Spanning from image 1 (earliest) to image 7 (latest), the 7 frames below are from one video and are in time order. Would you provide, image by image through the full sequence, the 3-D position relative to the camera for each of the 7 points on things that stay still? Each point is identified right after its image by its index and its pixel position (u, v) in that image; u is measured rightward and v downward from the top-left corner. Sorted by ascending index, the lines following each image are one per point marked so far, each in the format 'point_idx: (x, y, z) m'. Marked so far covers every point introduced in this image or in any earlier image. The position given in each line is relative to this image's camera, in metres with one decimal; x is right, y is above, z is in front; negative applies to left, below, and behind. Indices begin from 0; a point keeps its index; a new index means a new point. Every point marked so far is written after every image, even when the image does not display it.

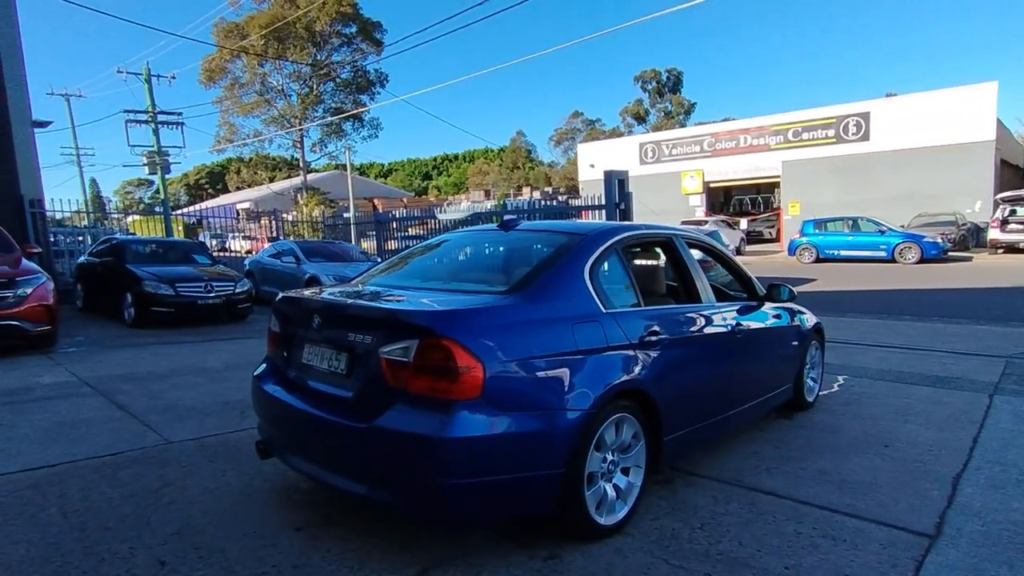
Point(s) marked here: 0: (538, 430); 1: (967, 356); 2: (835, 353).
0: (+0.1, -0.6, +2.7) m
1: (+6.0, -0.9, +7.8) m
2: (+4.5, -0.9, +8.2) m
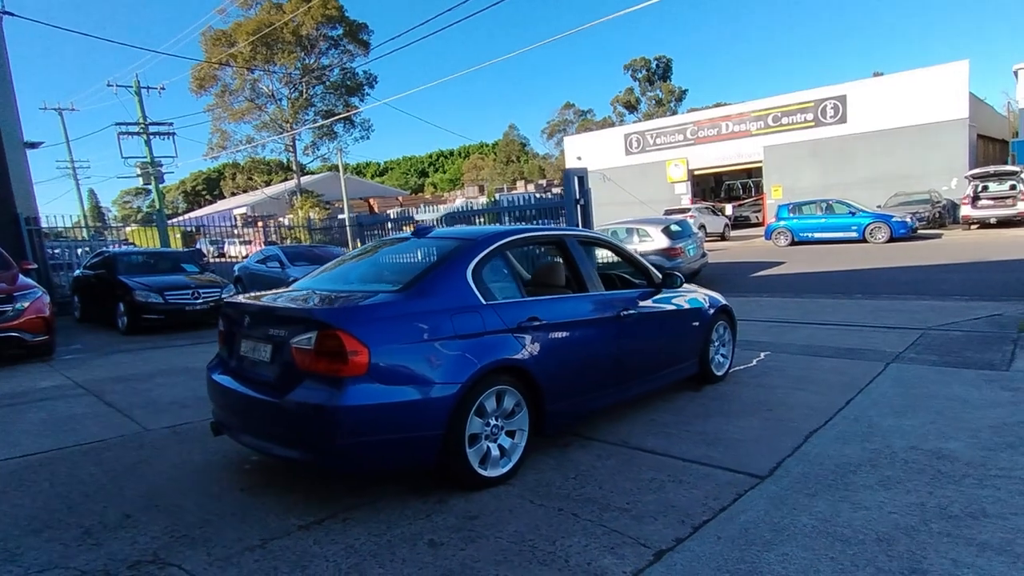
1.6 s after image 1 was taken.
0: (-0.5, -0.6, +3.4) m
1: (+5.4, -0.6, +8.4) m
2: (+3.9, -0.7, +8.8) m
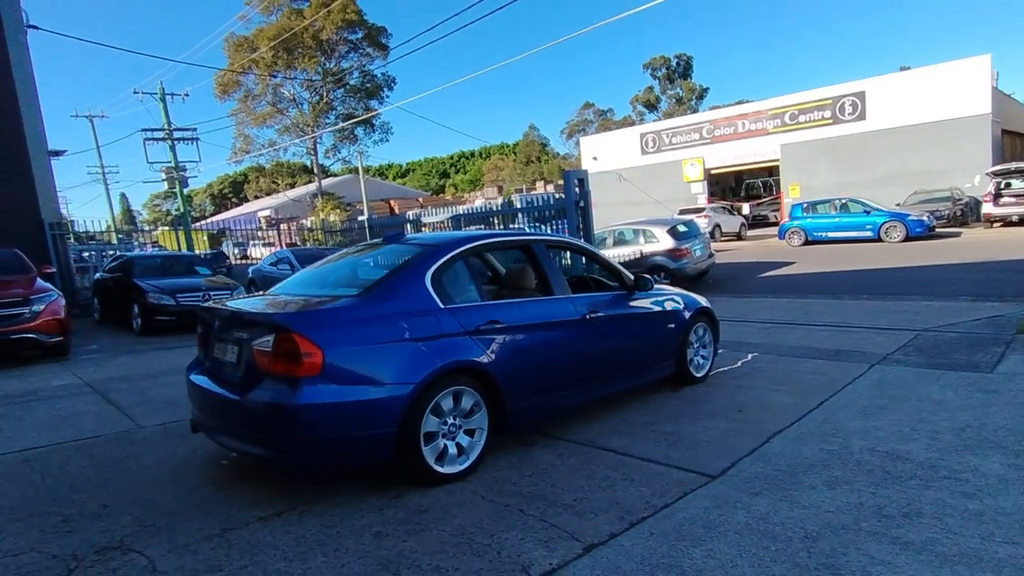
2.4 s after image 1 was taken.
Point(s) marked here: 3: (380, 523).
0: (-0.8, -0.7, +3.5) m
1: (+5.3, -0.6, +8.4) m
2: (+3.8, -0.7, +8.8) m
3: (-0.7, -1.3, +3.3) m
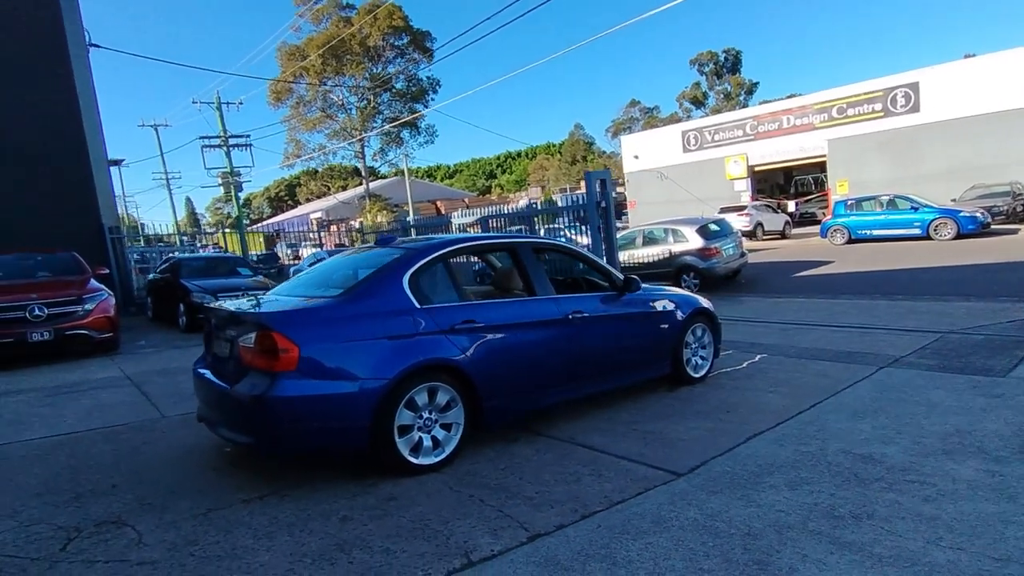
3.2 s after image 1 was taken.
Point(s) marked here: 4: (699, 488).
0: (-1.1, -0.7, +3.8) m
1: (+5.4, -0.6, +8.1) m
2: (+4.0, -0.7, +8.7) m
3: (-1.0, -1.3, +3.5) m
4: (+1.2, -1.3, +3.7) m
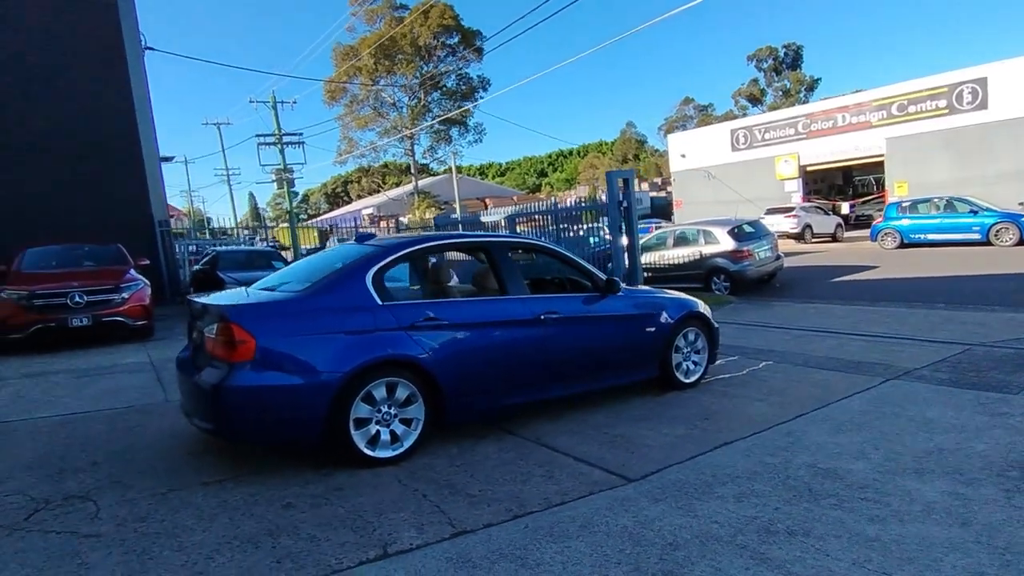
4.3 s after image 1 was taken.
0: (-1.4, -0.6, +3.9) m
1: (+5.5, -0.7, +7.7) m
2: (+4.0, -0.8, +8.4) m
3: (-1.4, -1.3, +3.7) m
4: (+0.8, -1.3, +3.6) m
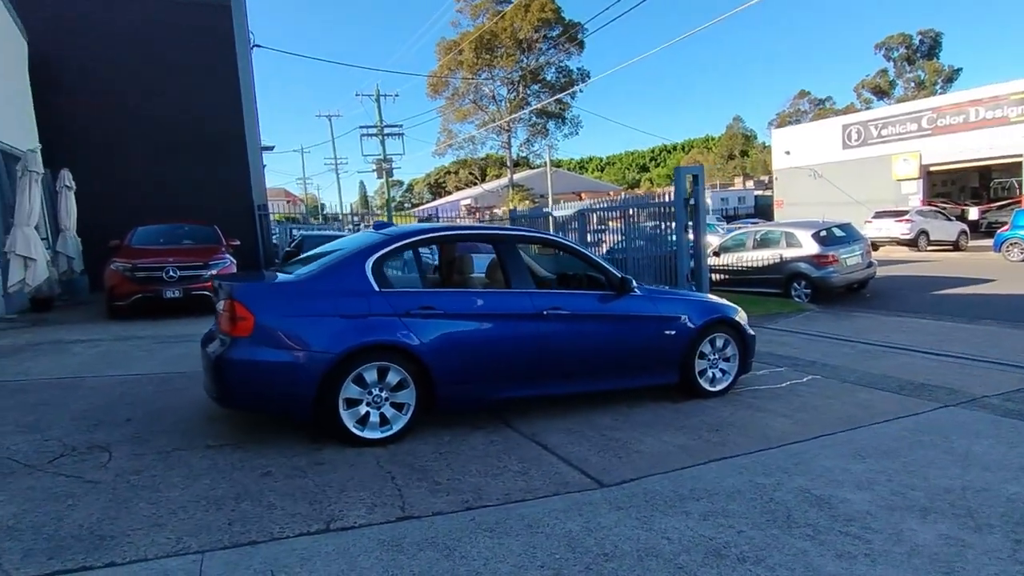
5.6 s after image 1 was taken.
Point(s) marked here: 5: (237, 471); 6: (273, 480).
0: (-1.5, -0.5, +4.1) m
1: (+5.8, -0.9, +6.7) m
2: (+4.5, -0.9, +7.7) m
3: (-1.6, -1.2, +3.9) m
4: (+0.6, -1.3, +3.5) m
5: (-1.8, -1.2, +3.8) m
6: (-1.5, -1.2, +3.7) m
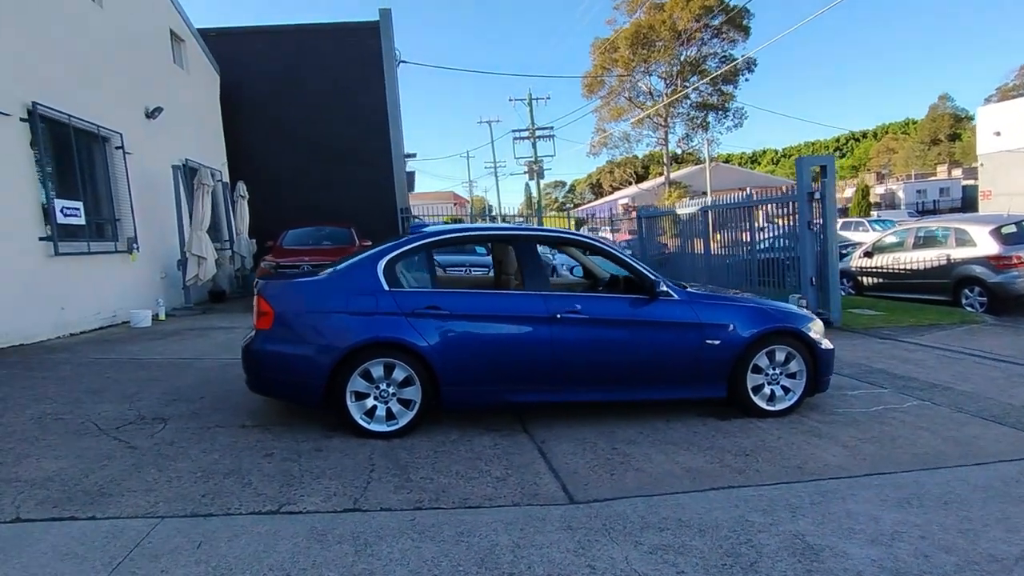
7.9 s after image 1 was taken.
0: (-1.6, -0.5, +4.5) m
1: (+6.2, -1.1, +4.9) m
2: (+5.2, -1.0, +6.2) m
3: (-1.7, -1.2, +4.3) m
4: (+0.3, -1.3, +3.3) m
5: (-1.9, -1.2, +4.2) m
6: (-1.7, -1.2, +4.0) m
